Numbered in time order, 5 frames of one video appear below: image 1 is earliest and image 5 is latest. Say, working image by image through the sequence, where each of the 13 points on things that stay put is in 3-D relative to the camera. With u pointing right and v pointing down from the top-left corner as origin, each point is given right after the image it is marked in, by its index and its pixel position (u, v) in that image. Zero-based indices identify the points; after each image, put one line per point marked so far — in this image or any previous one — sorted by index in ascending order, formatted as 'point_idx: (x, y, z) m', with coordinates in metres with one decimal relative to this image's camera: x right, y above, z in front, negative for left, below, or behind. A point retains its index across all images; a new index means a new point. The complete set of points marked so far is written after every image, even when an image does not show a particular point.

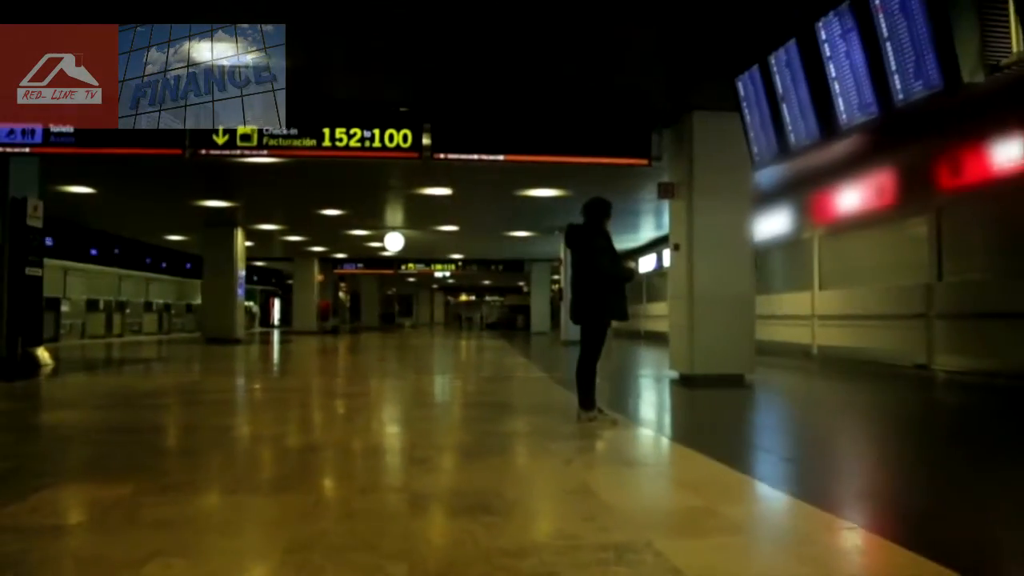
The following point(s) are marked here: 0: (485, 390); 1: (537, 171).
0: (-0.4, -1.5, +11.3) m
1: (+0.5, +2.4, +15.7) m
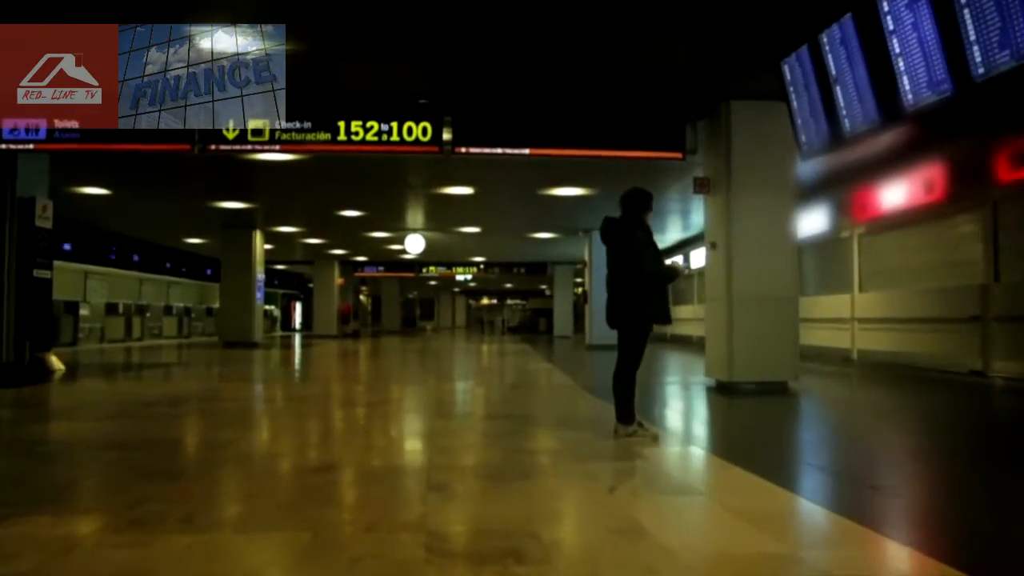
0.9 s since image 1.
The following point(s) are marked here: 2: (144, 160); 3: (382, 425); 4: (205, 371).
0: (0.0, -1.6, +10.7) m
1: (+1.0, +2.4, +15.1) m
2: (-6.4, +2.2, +13.2) m
3: (-1.4, -1.5, +8.3) m
4: (-7.6, -2.1, +18.8) m
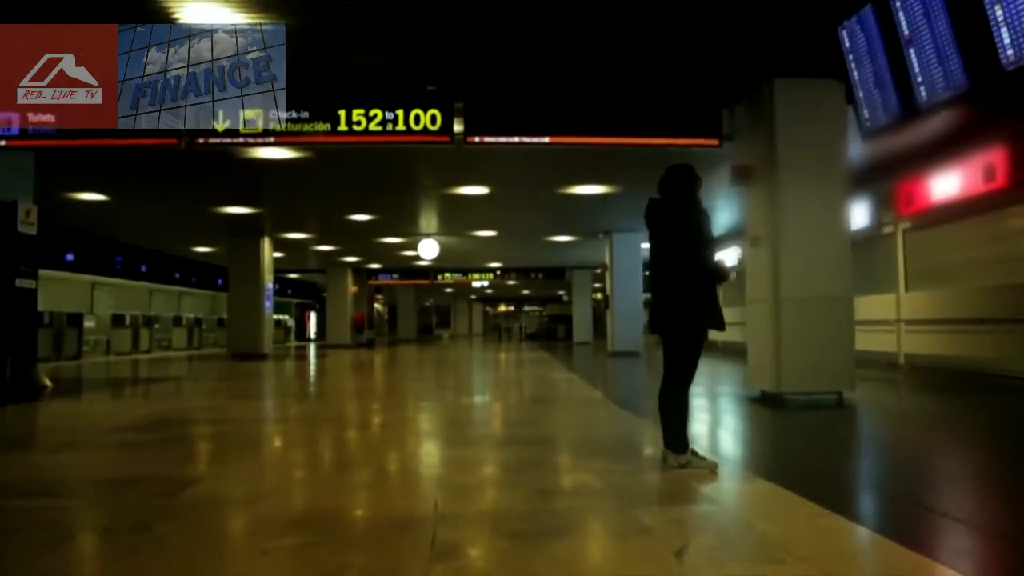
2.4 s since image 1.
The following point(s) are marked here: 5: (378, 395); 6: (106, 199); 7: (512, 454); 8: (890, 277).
0: (+0.3, -1.6, +9.7) m
1: (+1.3, +2.3, +14.2) m
2: (-6.1, +2.0, +12.4) m
3: (-1.2, -1.5, +7.4) m
4: (-7.1, -2.3, +18.0) m
5: (-2.4, -1.9, +13.3) m
6: (-8.9, +1.9, +16.6) m
7: (0.0, -1.5, +6.8) m
8: (+7.3, +0.2, +14.7) m
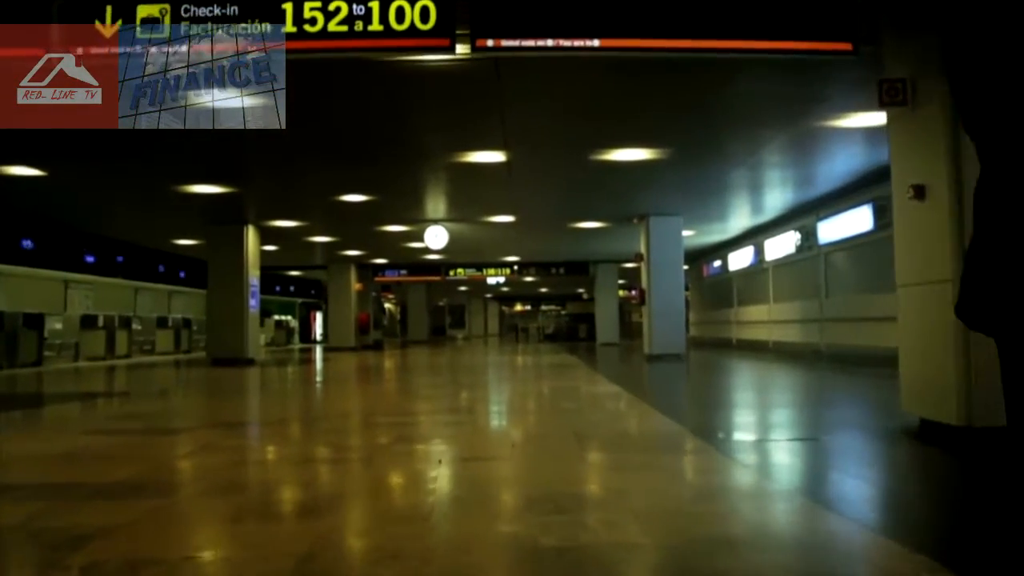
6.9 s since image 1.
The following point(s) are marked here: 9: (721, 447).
0: (+0.5, -1.5, +6.8) m
1: (+1.7, +2.5, +11.2) m
2: (-5.8, +2.1, +9.6) m
3: (-1.0, -1.4, +4.4) m
4: (-6.7, -2.2, +15.2) m
5: (-2.0, -1.7, +10.4) m
6: (-8.5, +2.0, +13.8) m
7: (+0.2, -1.3, +3.9) m
8: (+7.6, +0.4, +11.6) m
9: (+1.9, -1.5, +7.1) m
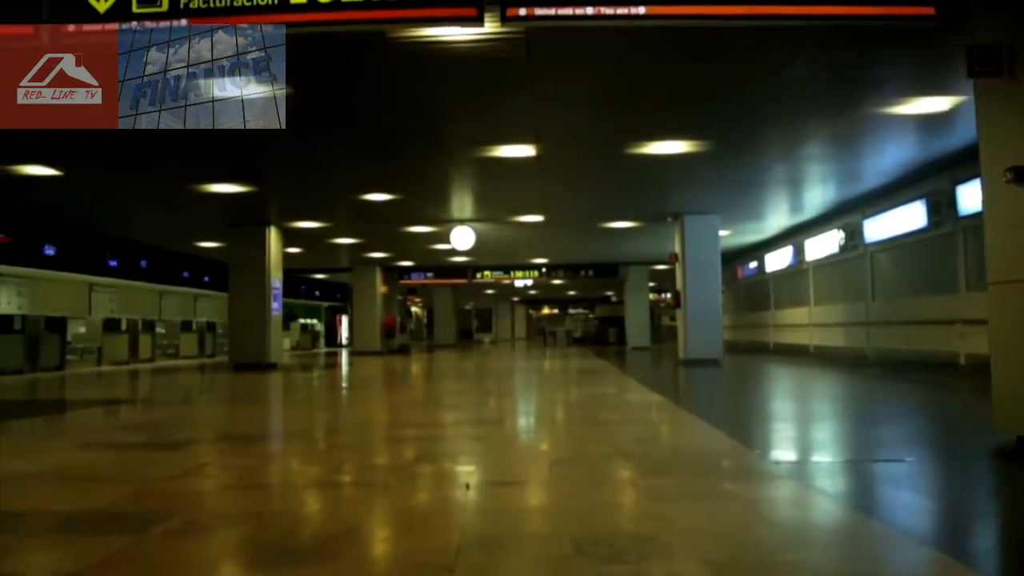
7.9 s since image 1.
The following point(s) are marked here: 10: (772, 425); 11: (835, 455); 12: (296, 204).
0: (+0.8, -1.5, +6.1) m
1: (+2.1, +2.4, +10.5) m
2: (-5.4, +2.1, +9.2) m
3: (-0.8, -1.4, +3.8) m
4: (-6.1, -2.2, +14.7) m
5: (-1.6, -1.7, +9.8) m
6: (-7.9, +2.0, +13.5) m
7: (+0.4, -1.3, +3.2) m
8: (+8.1, +0.4, +10.6) m
9: (+2.2, -1.5, +6.4) m
10: (+3.2, -1.6, +8.9) m
11: (+2.8, -1.4, +6.5) m
12: (-4.9, +1.9, +17.5) m
